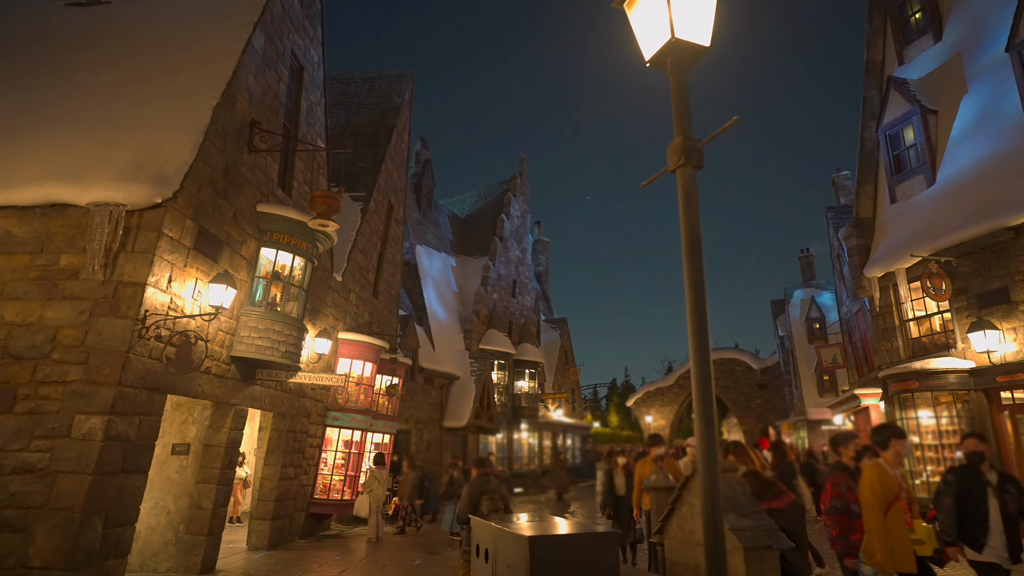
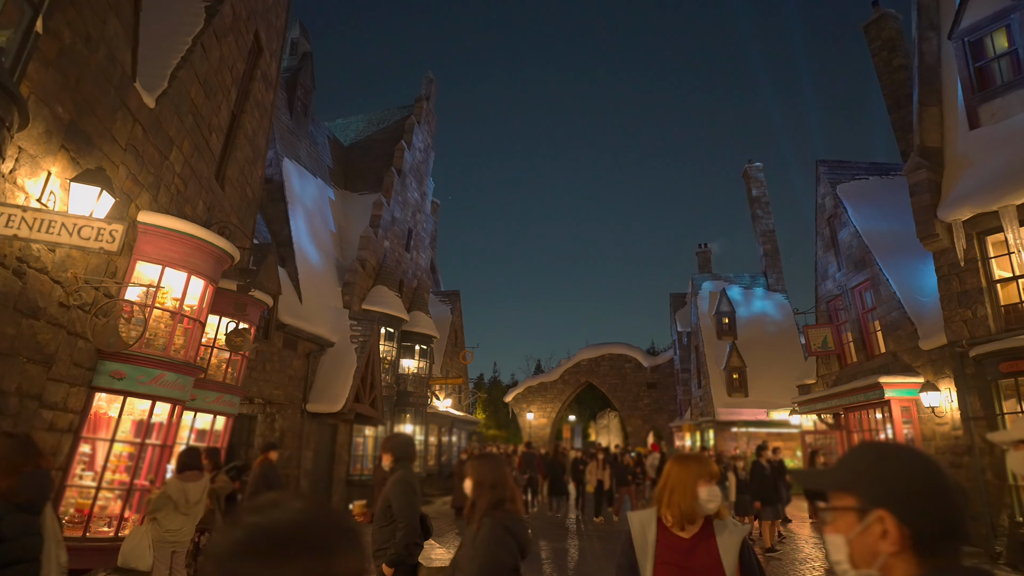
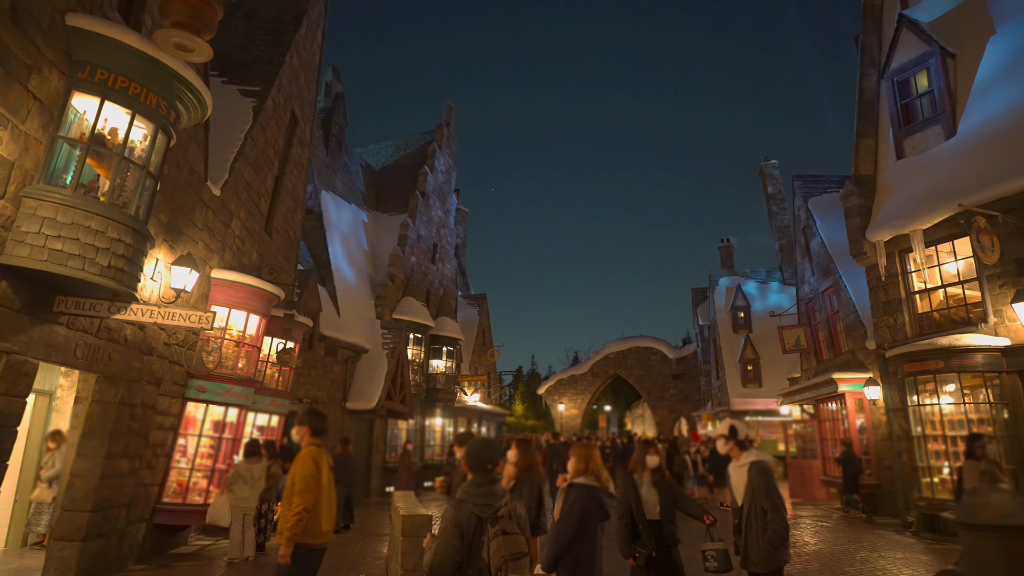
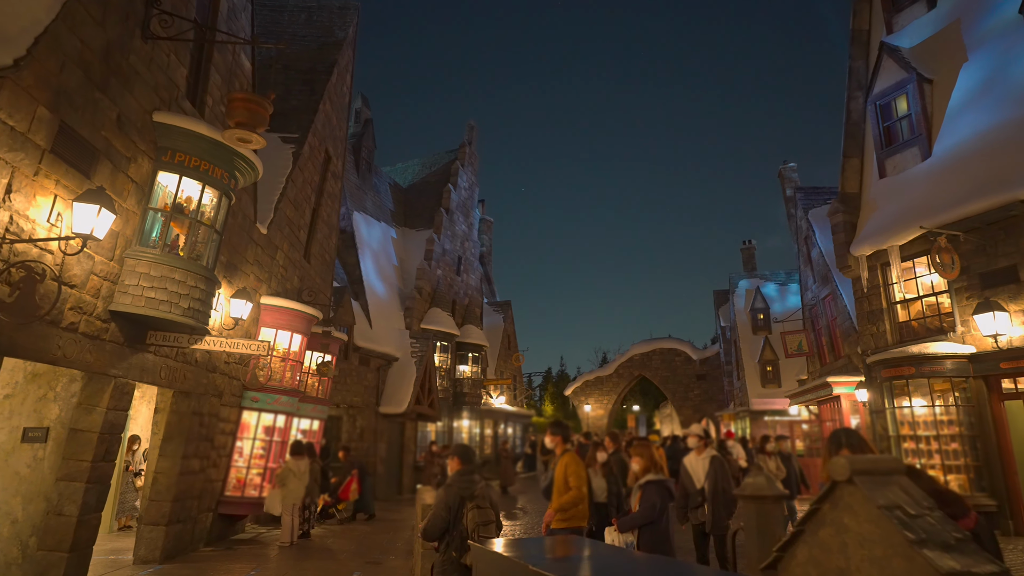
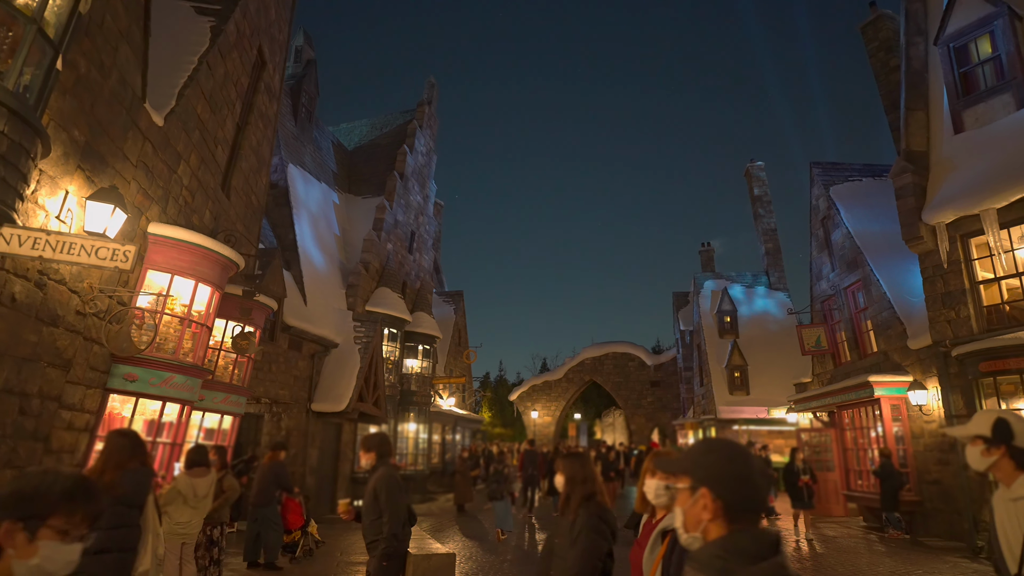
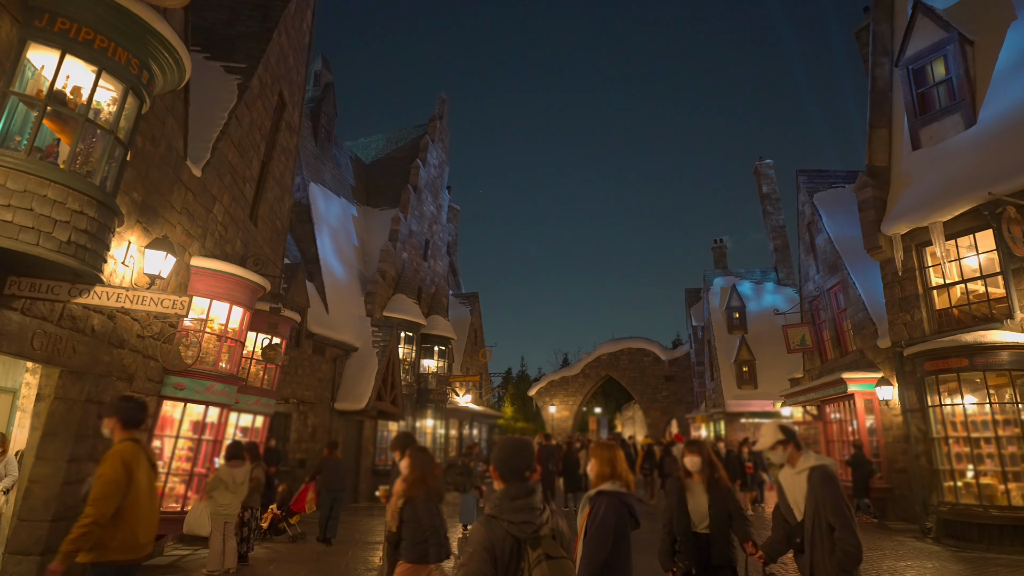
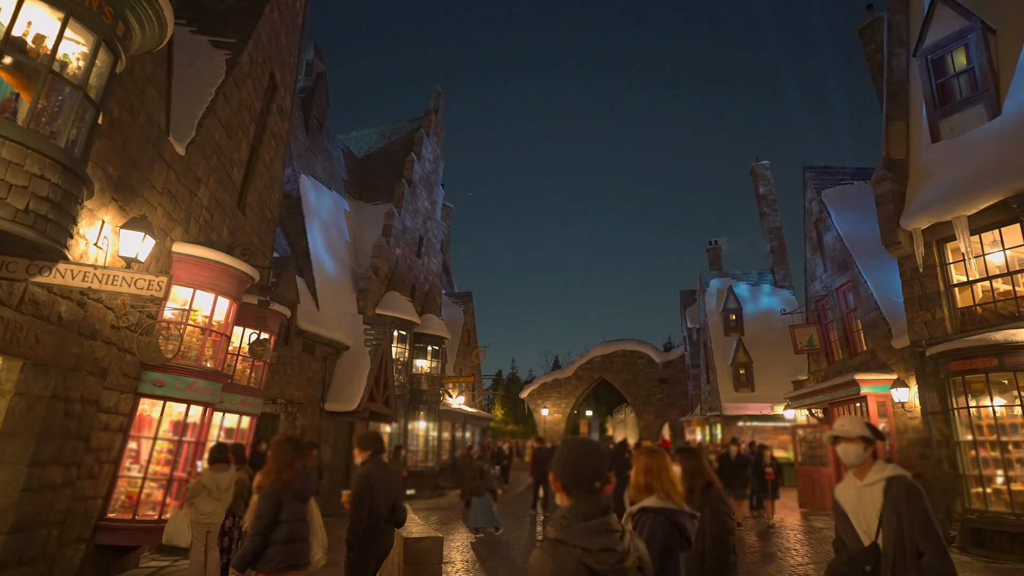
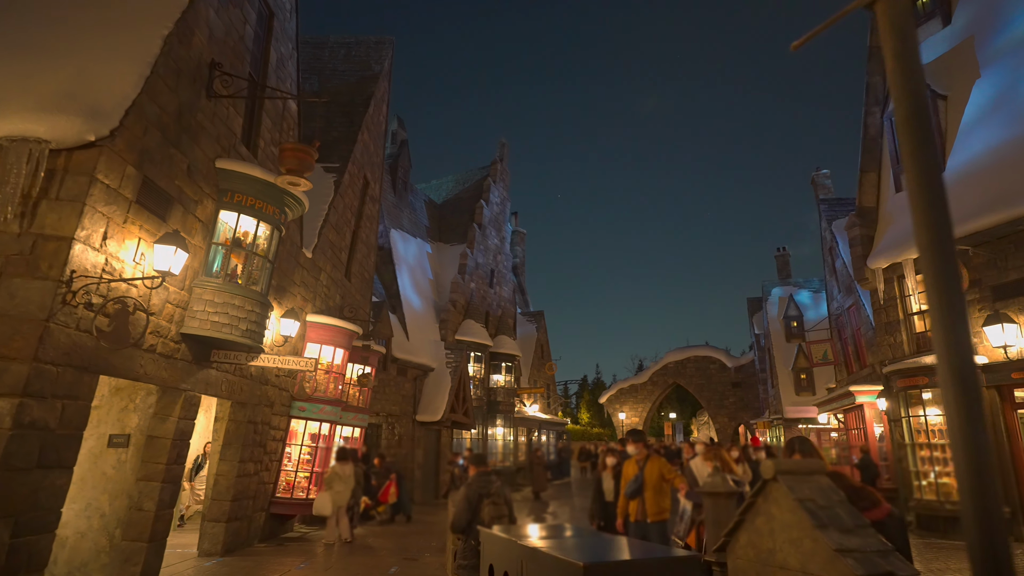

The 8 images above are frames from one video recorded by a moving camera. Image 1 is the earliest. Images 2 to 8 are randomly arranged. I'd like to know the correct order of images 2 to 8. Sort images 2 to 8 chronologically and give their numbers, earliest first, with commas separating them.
8, 4, 3, 6, 7, 5, 2
